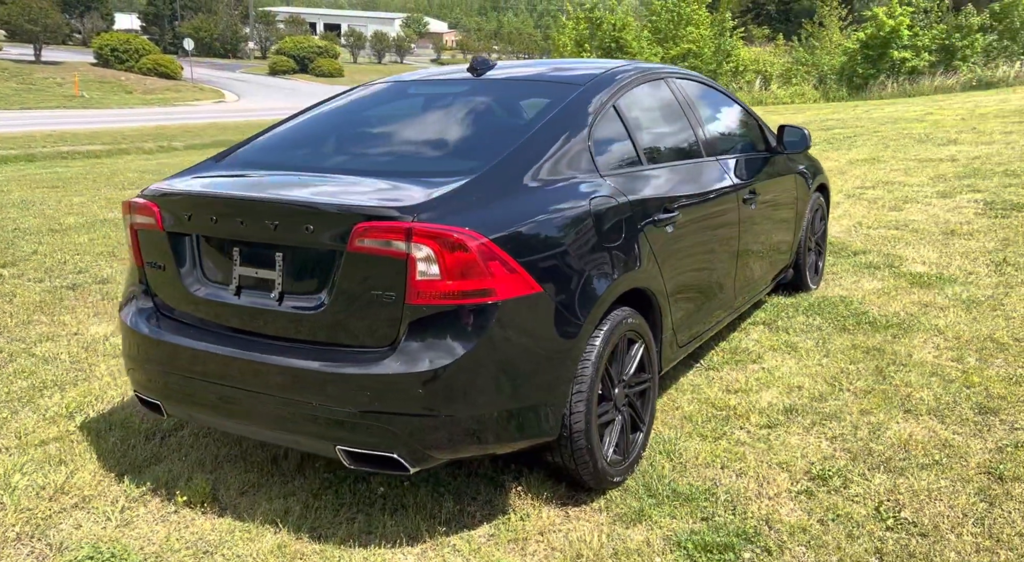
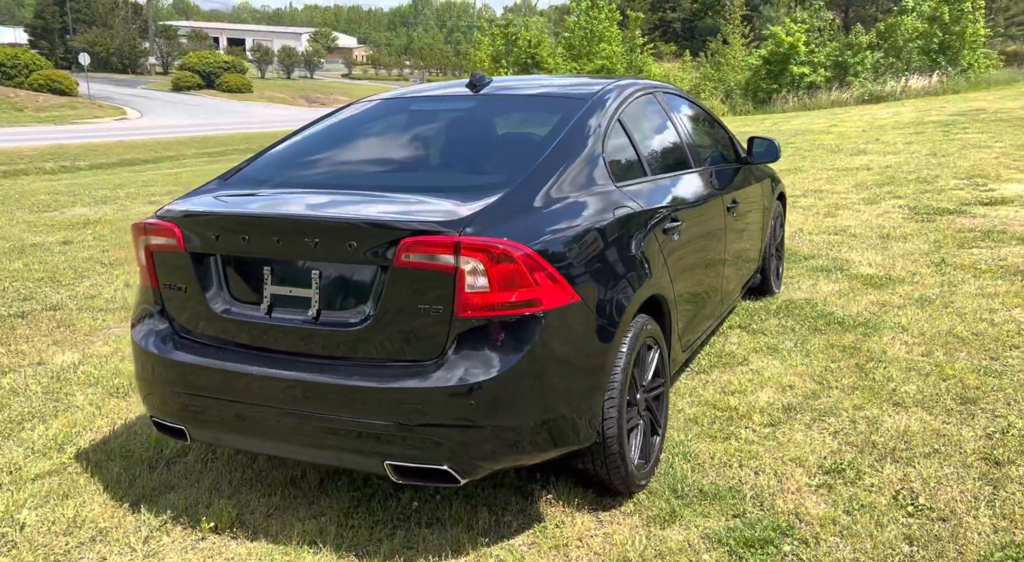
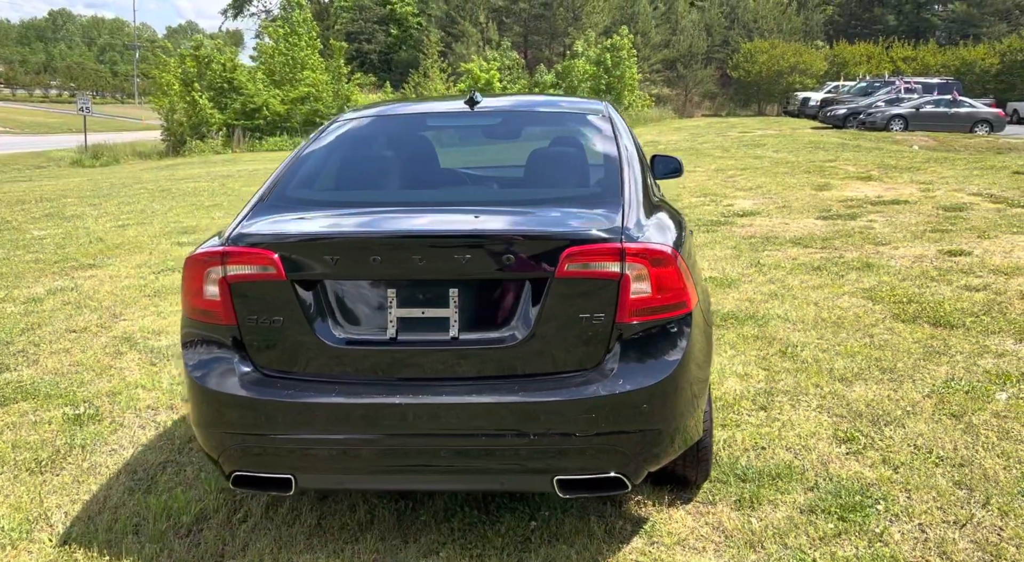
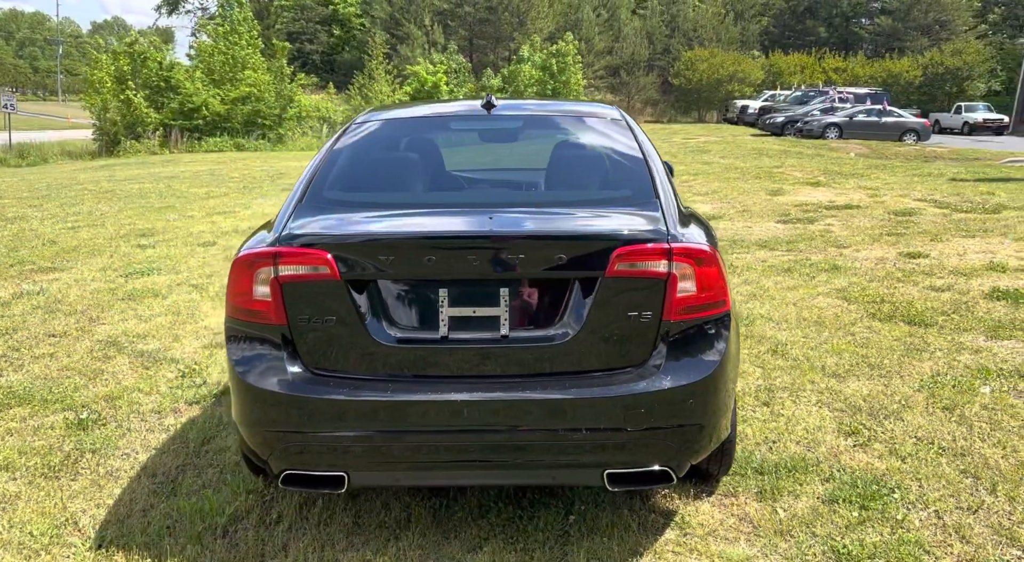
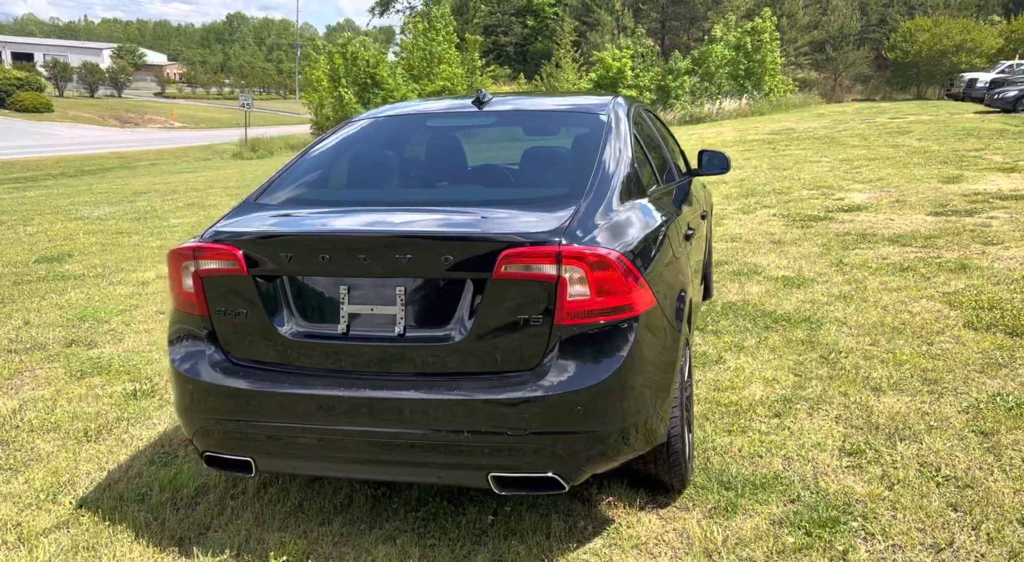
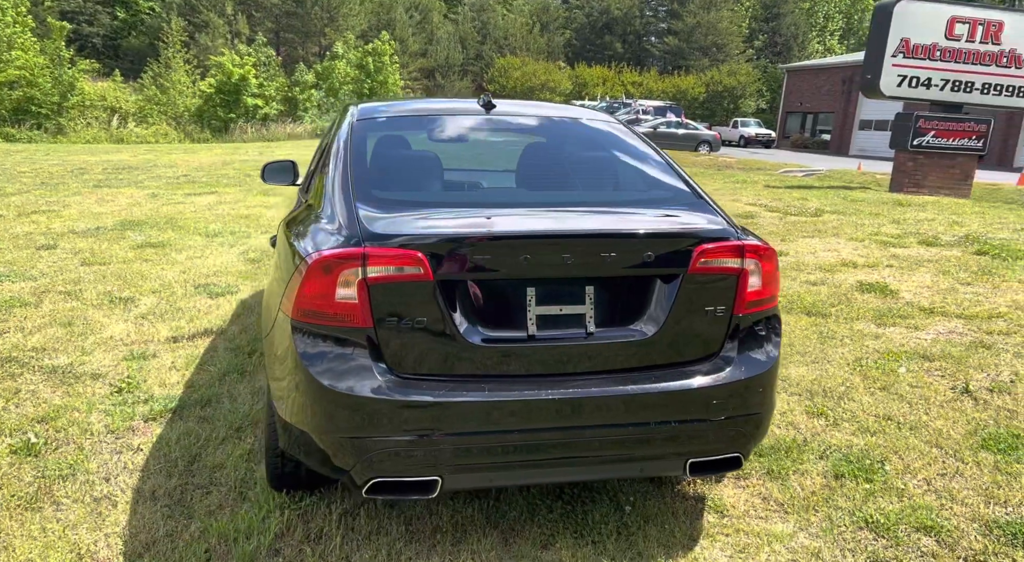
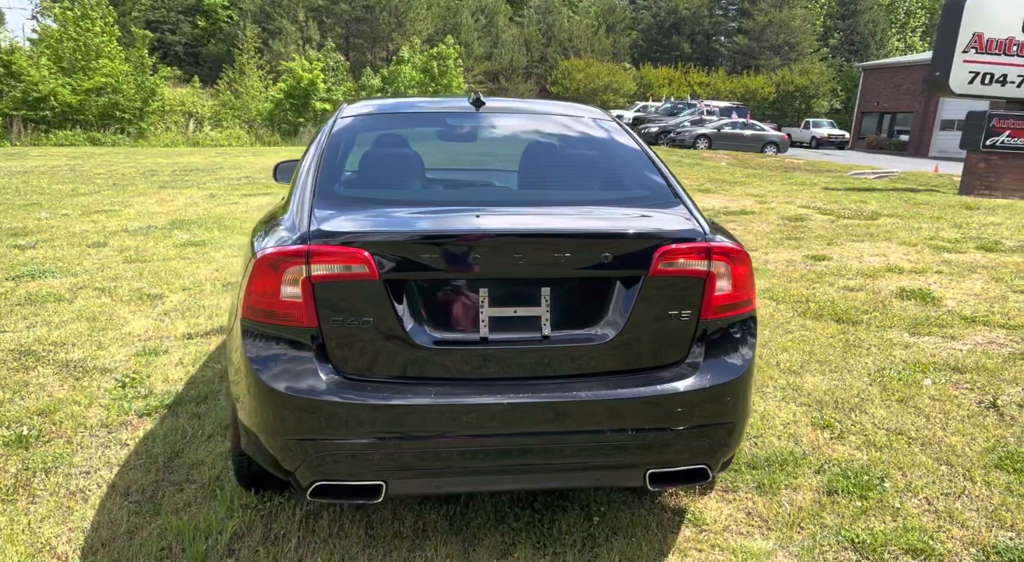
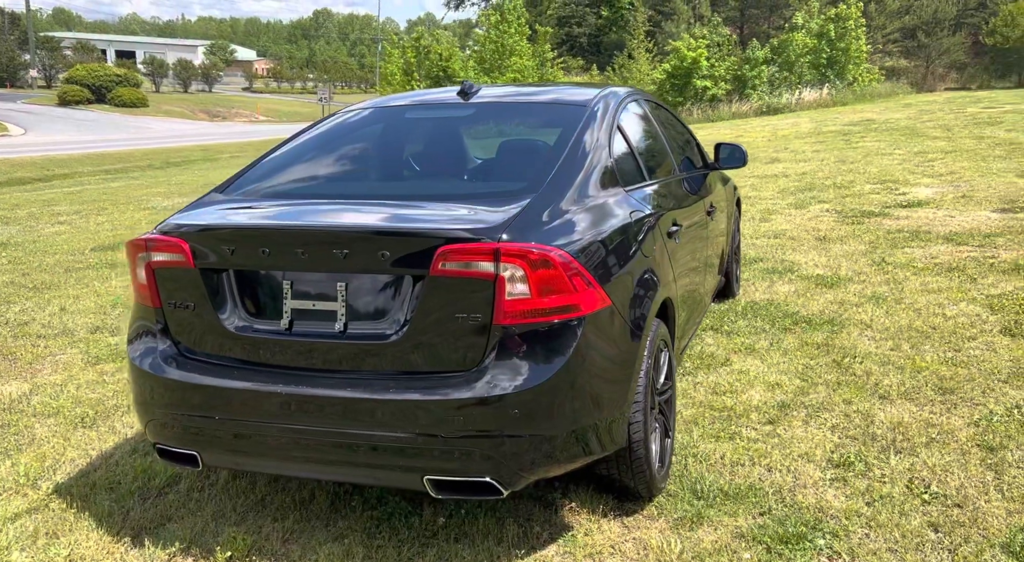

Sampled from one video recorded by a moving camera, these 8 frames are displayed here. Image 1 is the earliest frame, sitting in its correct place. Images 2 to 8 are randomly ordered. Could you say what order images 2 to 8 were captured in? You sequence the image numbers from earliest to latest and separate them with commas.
2, 8, 5, 3, 4, 7, 6
